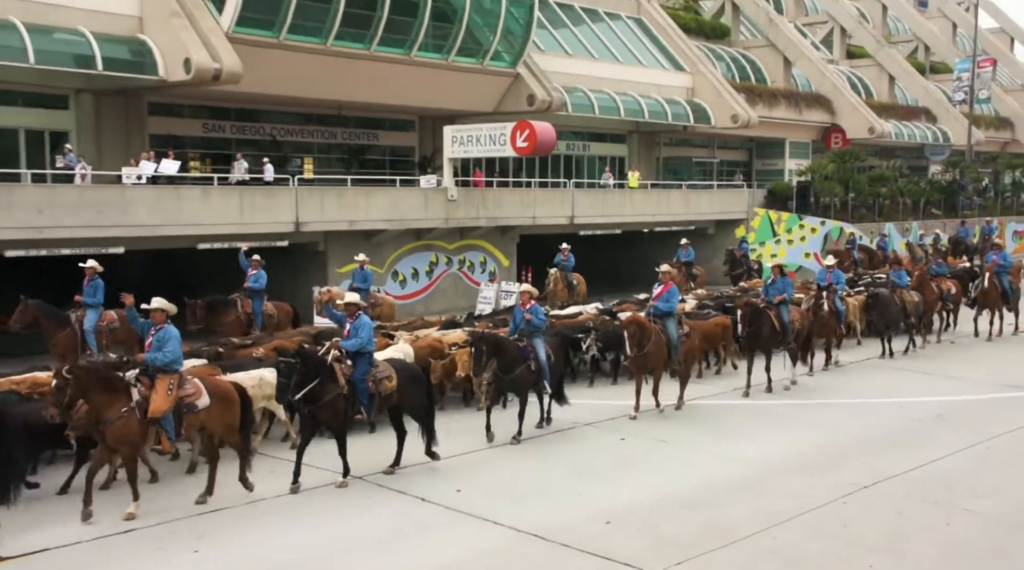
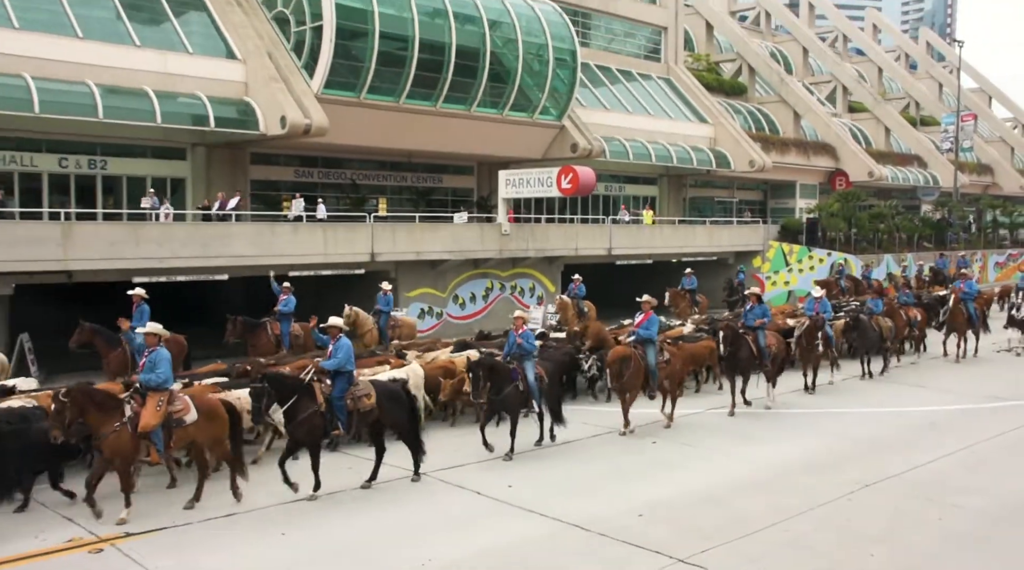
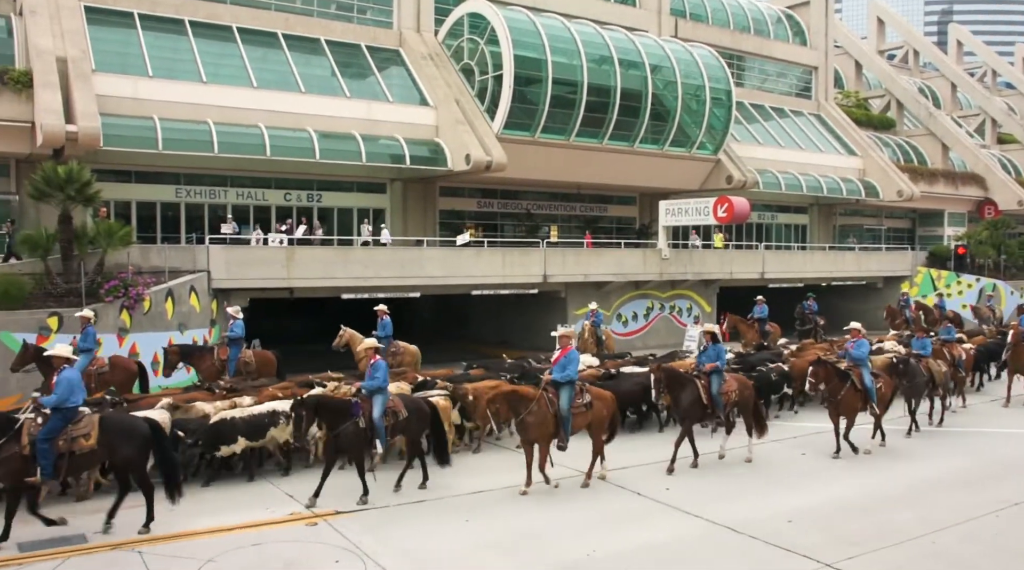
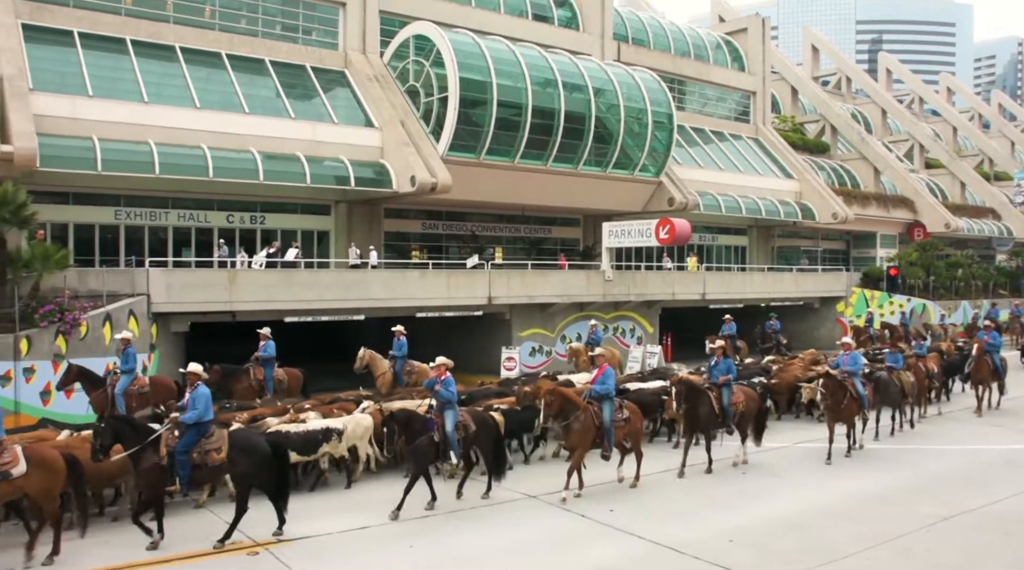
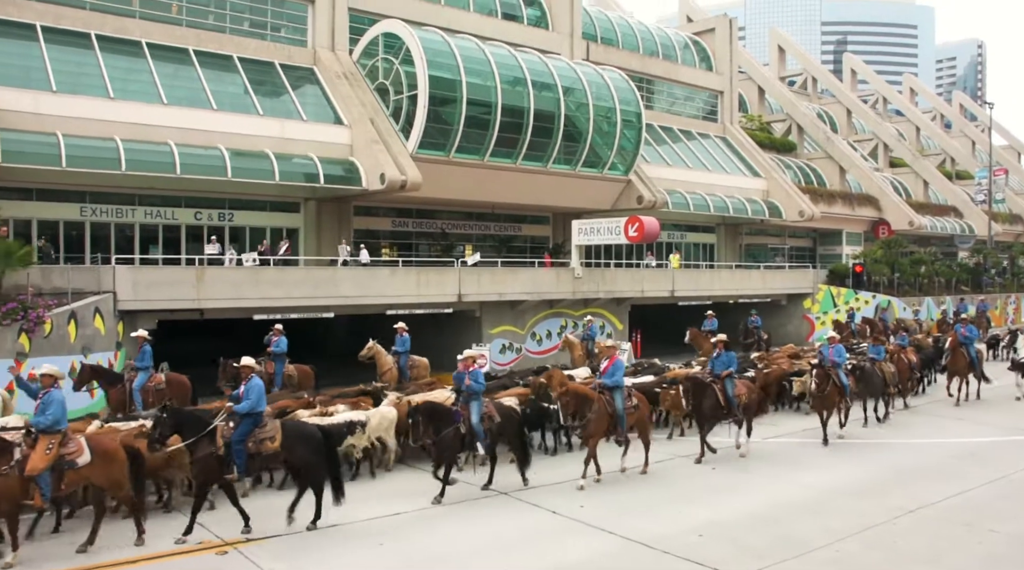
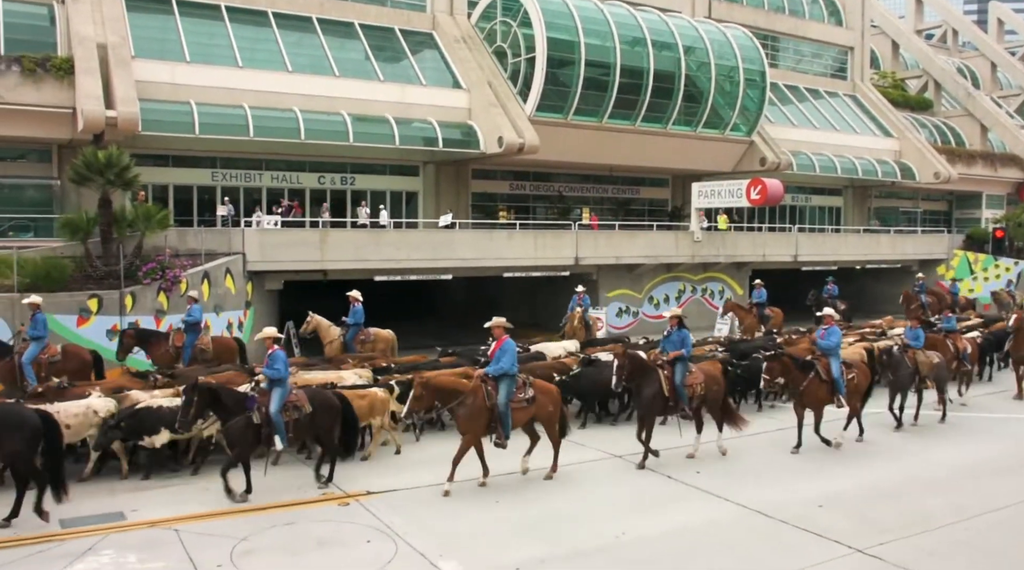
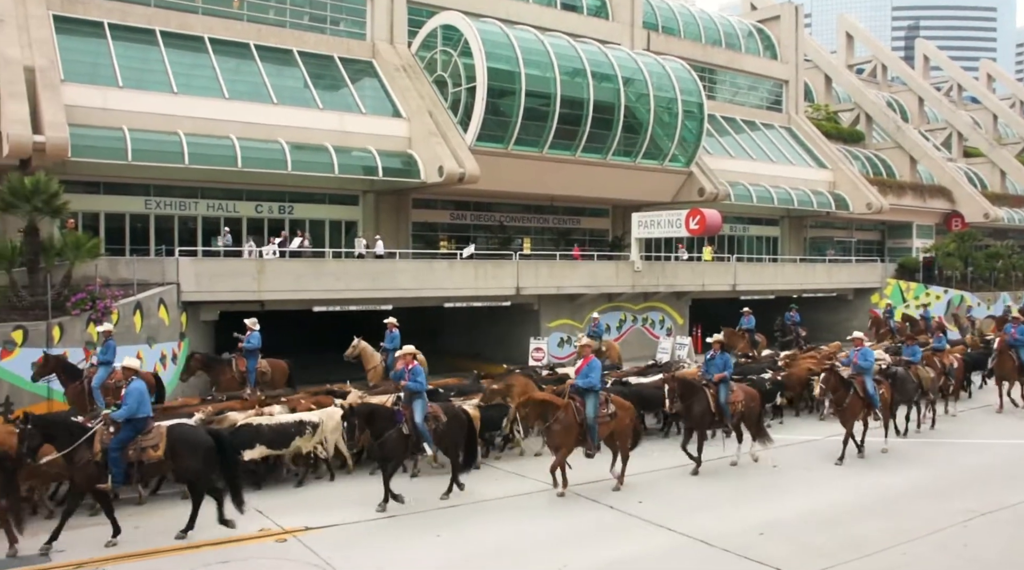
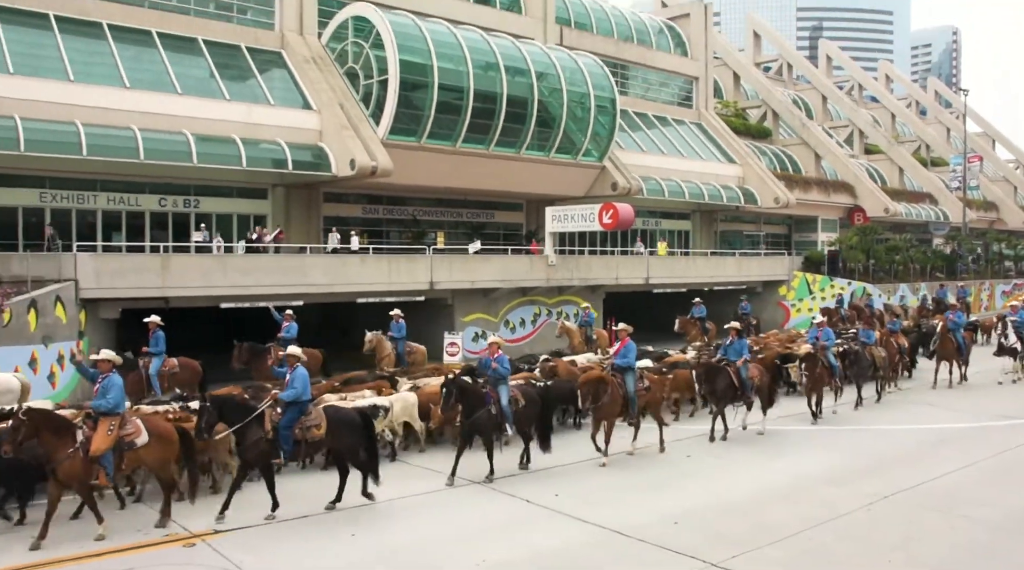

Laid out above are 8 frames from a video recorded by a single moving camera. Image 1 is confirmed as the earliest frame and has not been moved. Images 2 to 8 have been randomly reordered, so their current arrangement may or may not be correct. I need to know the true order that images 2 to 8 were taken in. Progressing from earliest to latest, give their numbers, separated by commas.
2, 8, 5, 4, 7, 3, 6
